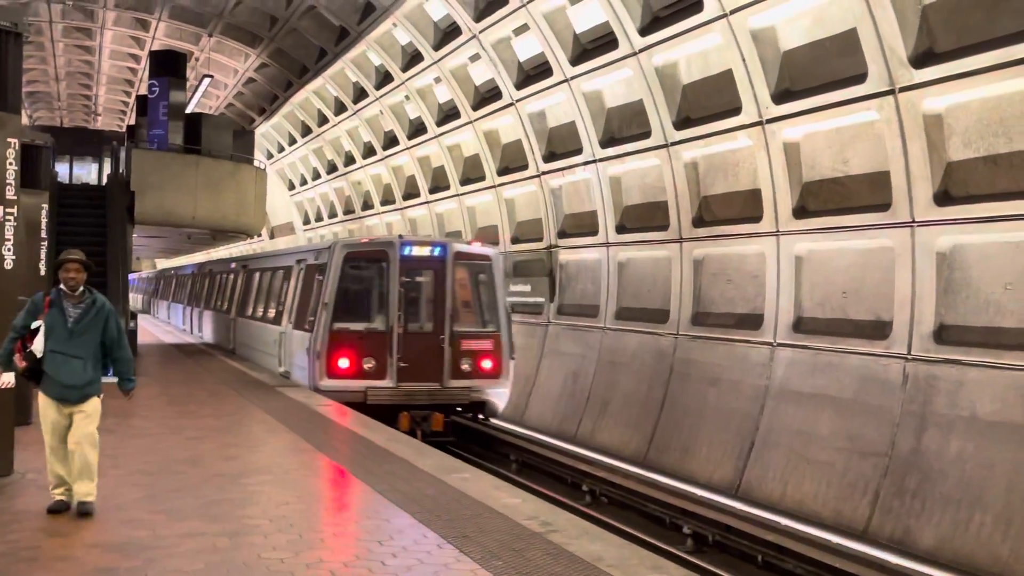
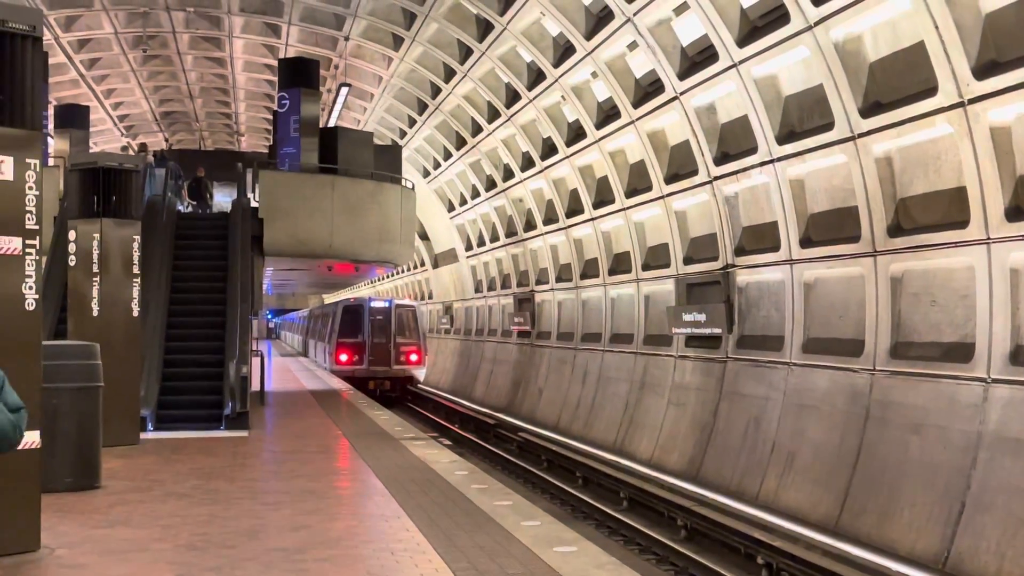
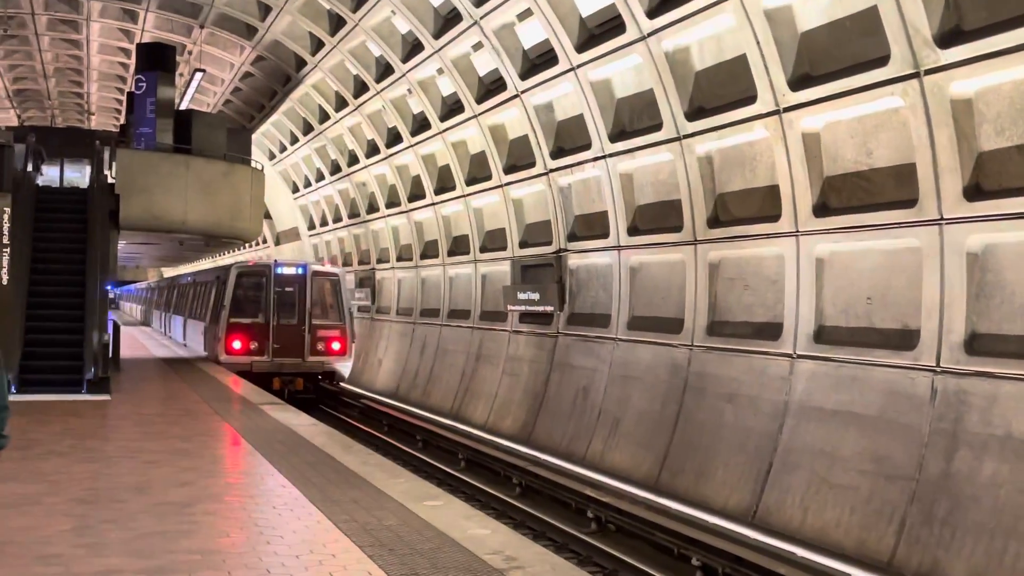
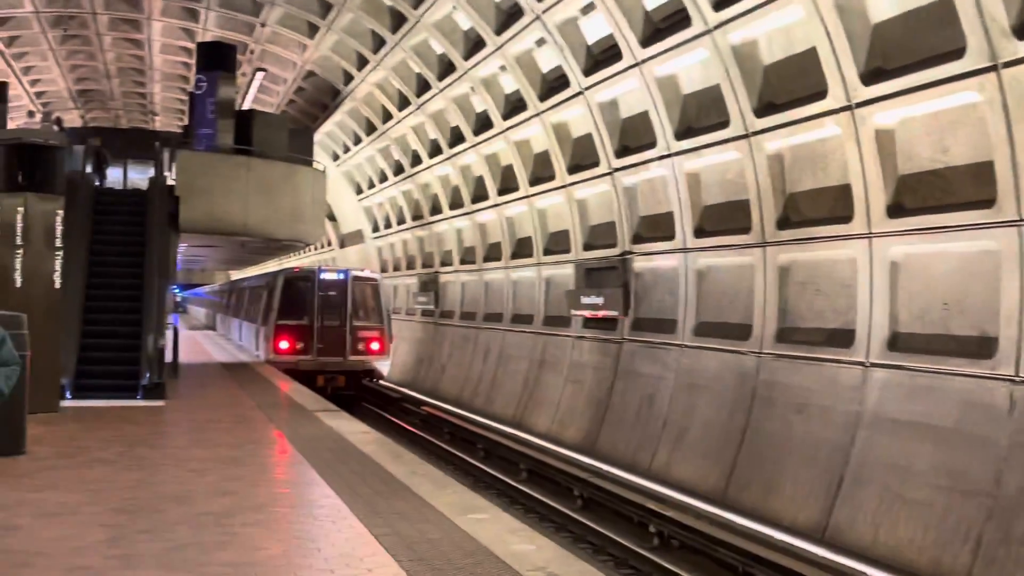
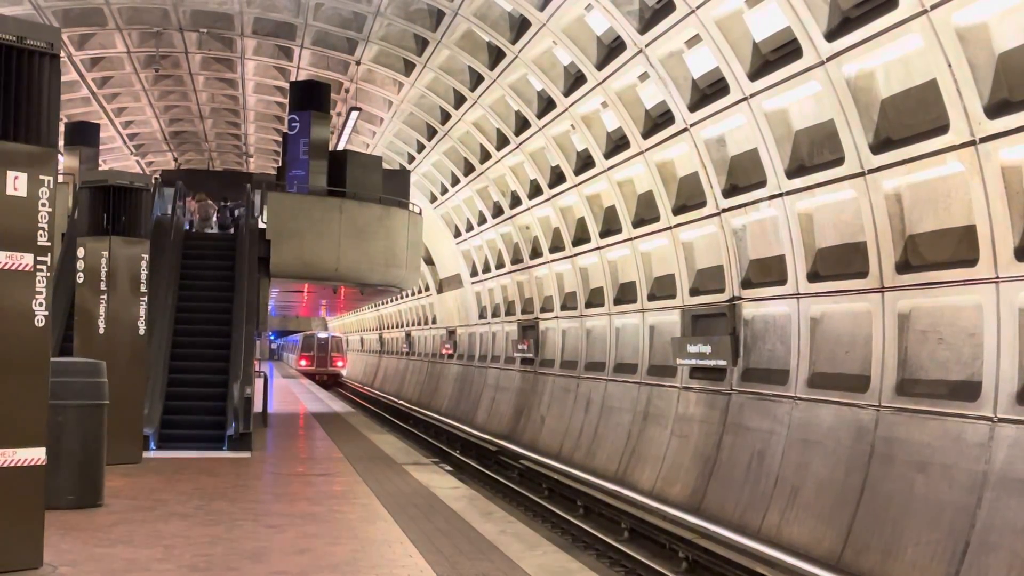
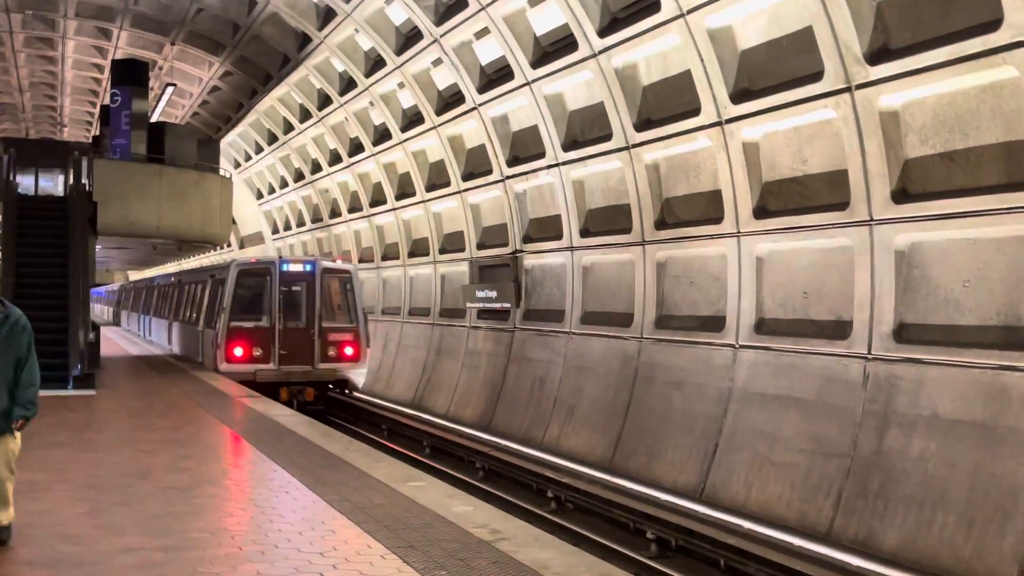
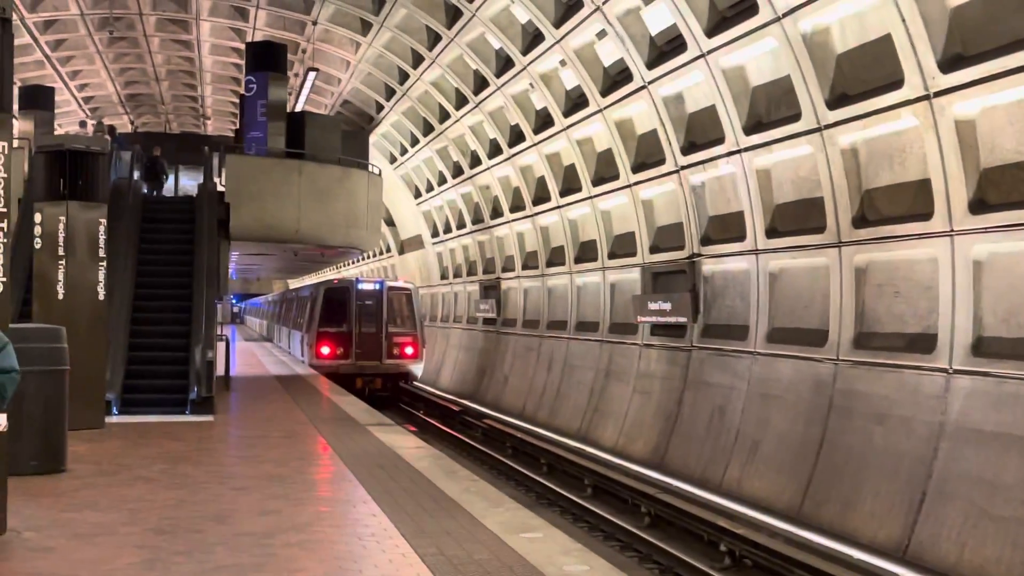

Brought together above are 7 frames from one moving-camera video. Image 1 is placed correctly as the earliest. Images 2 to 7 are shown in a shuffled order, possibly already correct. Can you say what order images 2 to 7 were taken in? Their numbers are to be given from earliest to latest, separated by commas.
6, 3, 4, 7, 2, 5
